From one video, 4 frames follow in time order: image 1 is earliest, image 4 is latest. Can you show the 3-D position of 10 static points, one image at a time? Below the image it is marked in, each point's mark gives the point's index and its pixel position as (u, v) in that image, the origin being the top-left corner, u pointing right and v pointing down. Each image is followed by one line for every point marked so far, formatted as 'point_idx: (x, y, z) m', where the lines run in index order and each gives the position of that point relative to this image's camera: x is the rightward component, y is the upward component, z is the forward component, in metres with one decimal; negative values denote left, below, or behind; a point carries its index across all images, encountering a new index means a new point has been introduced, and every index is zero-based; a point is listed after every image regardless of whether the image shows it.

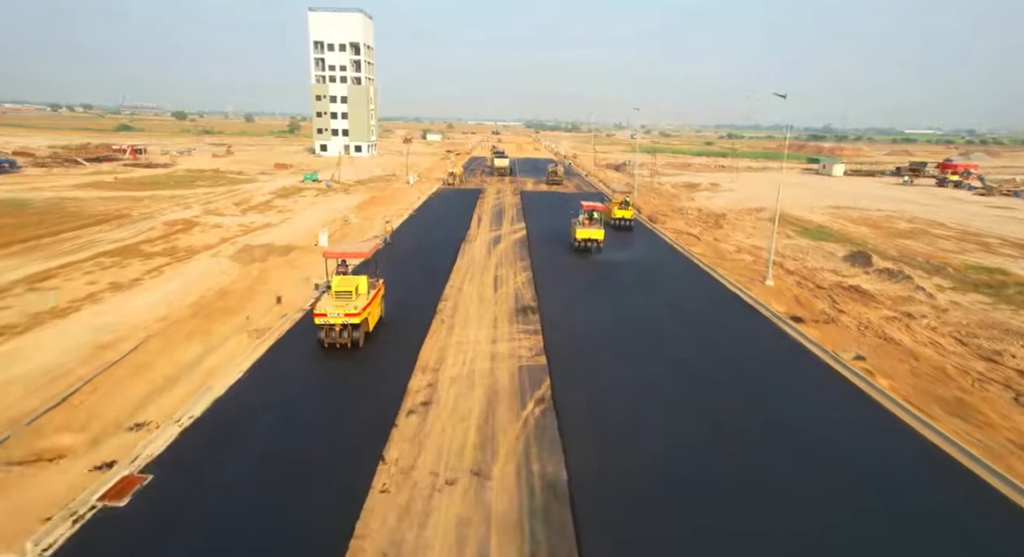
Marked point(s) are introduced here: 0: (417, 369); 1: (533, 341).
0: (-2.4, -2.3, +15.6) m
1: (+0.6, -1.9, +17.7) m
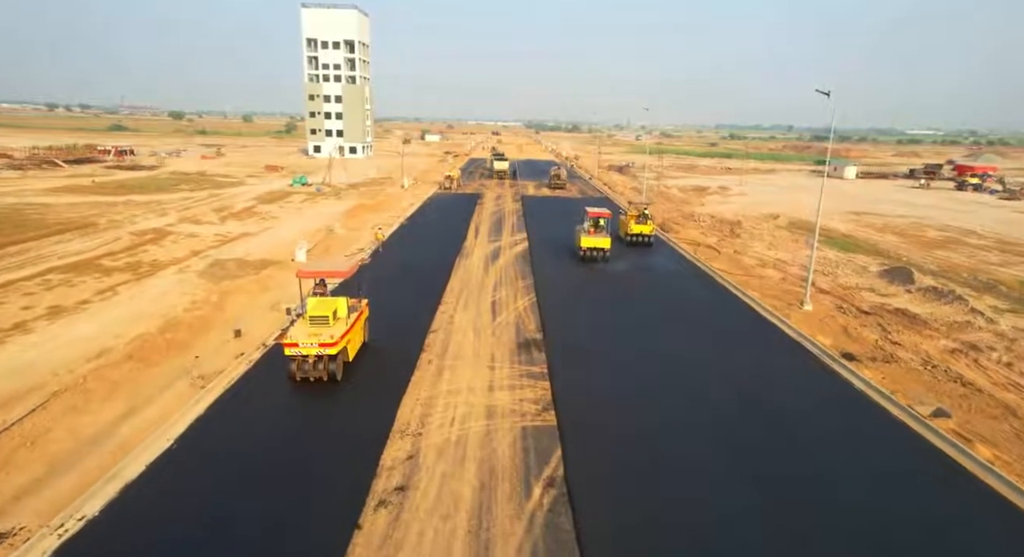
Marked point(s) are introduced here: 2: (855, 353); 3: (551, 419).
0: (-2.4, -3.1, +12.5) m
1: (+0.6, -2.7, +14.6) m
2: (+9.8, -2.1, +17.5) m
3: (+0.8, -3.1, +13.3) m
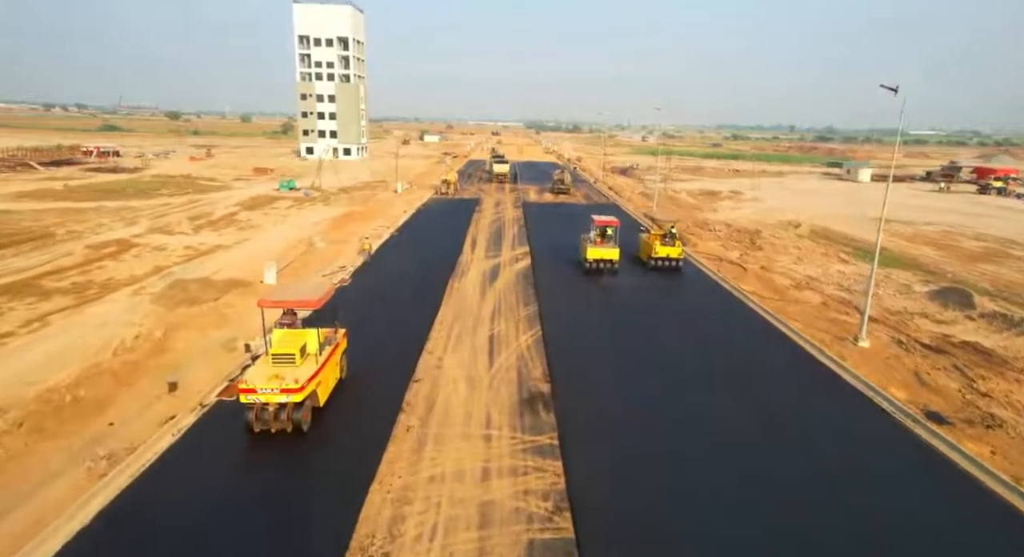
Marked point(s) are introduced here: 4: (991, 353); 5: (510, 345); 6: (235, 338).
0: (-2.4, -4.1, +9.1) m
1: (+0.7, -3.6, +11.2) m
2: (+9.8, -3.0, +14.0) m
3: (+0.9, -4.0, +9.9) m
4: (+14.7, -2.3, +18.8) m
5: (0.0, -1.9, +17.8) m
6: (-8.1, -1.7, +17.8) m
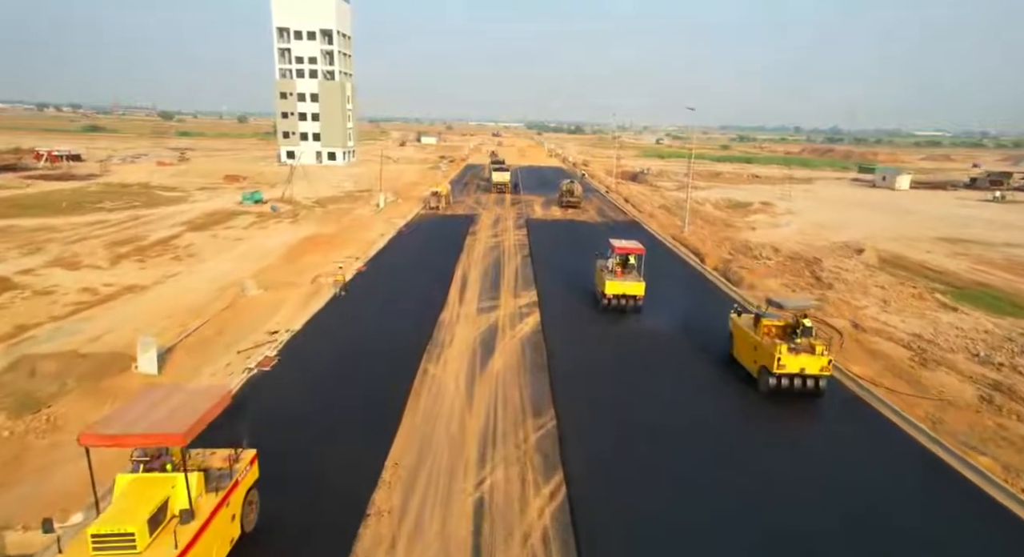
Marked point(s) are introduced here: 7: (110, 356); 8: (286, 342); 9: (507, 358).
0: (-2.3, -6.2, +1.1) m
1: (+0.7, -5.8, +3.2) m
2: (+9.9, -5.2, +6.1) m
3: (+0.9, -6.1, +1.9) m
4: (+14.8, -4.5, +10.8) m
5: (0.0, -4.0, +9.8) m
6: (-8.0, -3.8, +9.9) m
7: (-11.2, -2.2, +16.9) m
8: (-6.7, -1.8, +18.2) m
9: (-0.1, -2.4, +16.6) m
